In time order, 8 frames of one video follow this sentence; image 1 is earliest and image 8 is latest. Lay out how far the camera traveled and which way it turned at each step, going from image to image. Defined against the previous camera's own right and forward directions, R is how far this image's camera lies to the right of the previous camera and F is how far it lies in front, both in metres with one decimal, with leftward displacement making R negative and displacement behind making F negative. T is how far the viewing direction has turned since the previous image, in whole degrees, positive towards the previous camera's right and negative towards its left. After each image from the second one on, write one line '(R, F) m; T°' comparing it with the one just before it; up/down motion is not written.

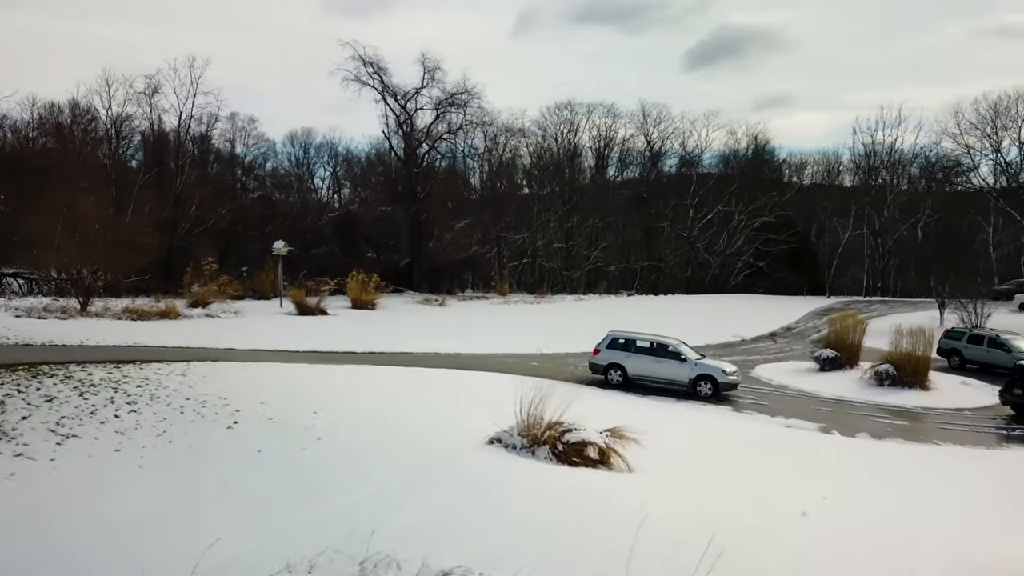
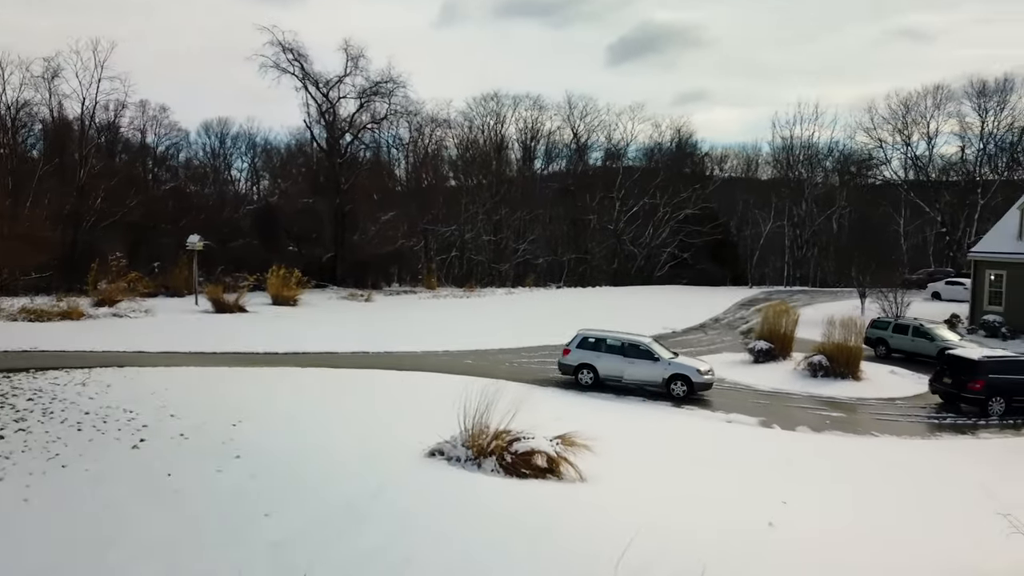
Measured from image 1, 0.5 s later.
(-0.2, +0.9) m; +6°
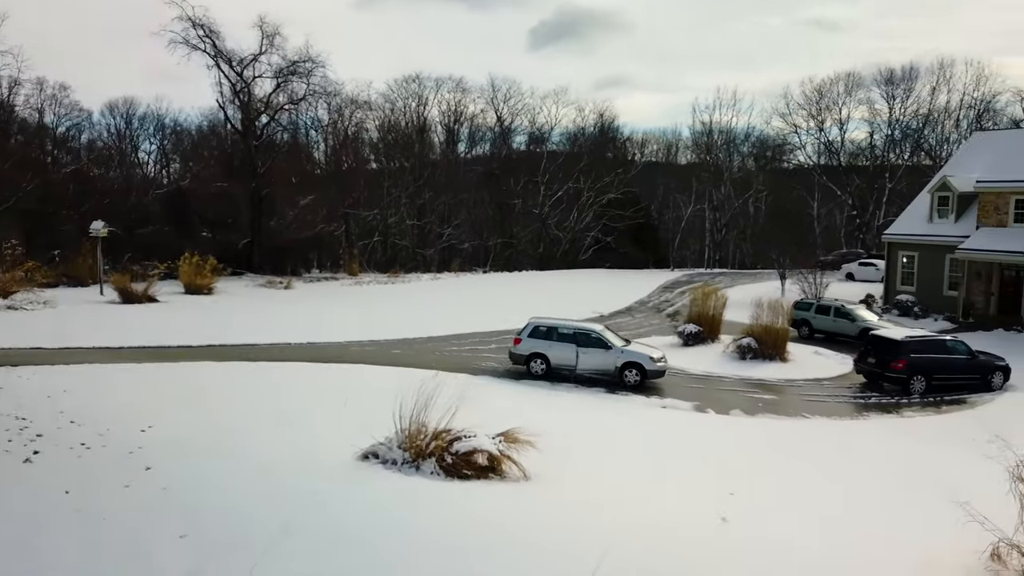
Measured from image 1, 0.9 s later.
(-0.2, +0.6) m; +6°
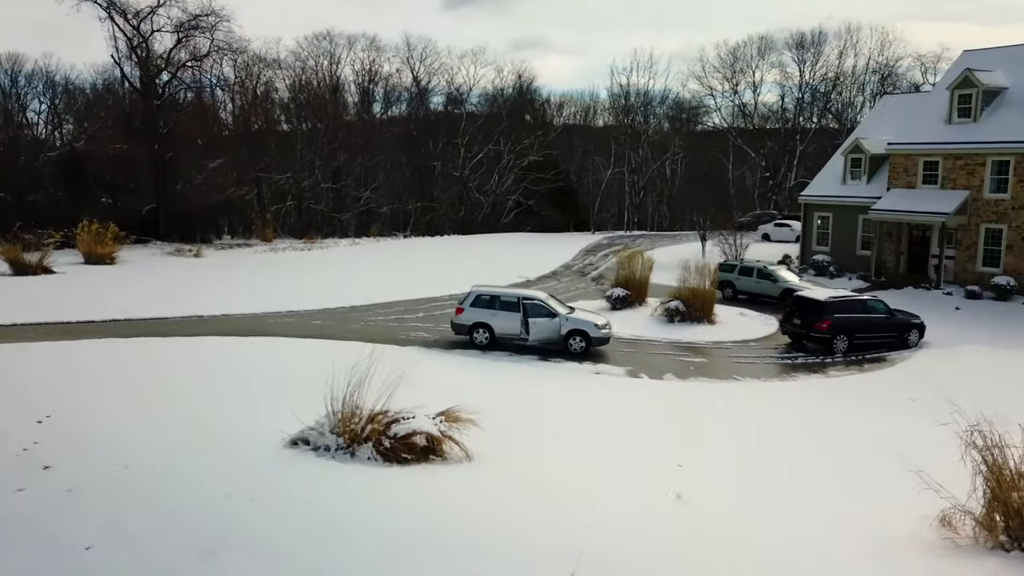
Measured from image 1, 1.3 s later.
(-0.2, +0.6) m; +6°
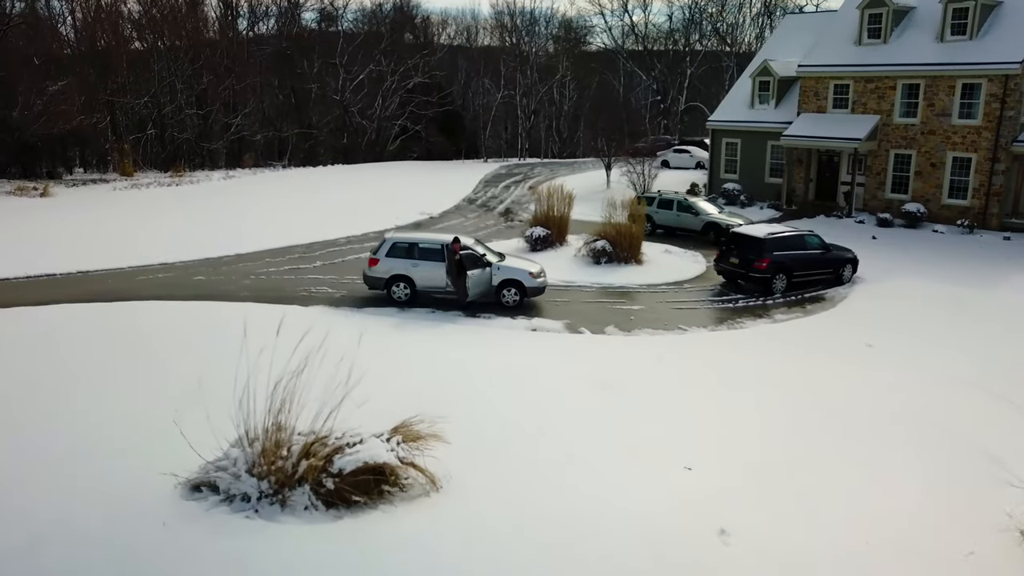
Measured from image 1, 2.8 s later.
(-0.7, +2.1) m; +9°
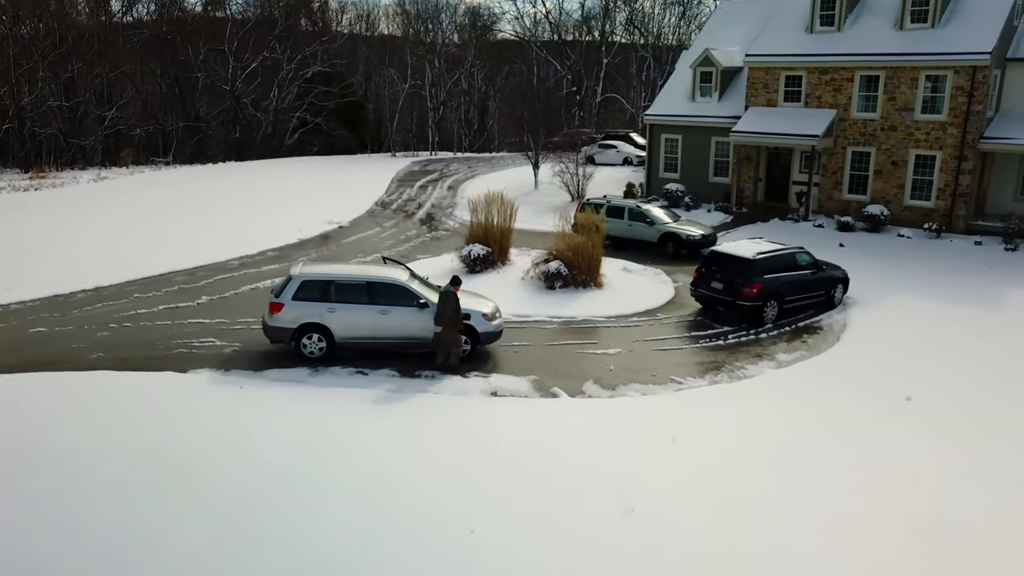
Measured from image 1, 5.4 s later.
(-0.6, +3.4) m; +7°
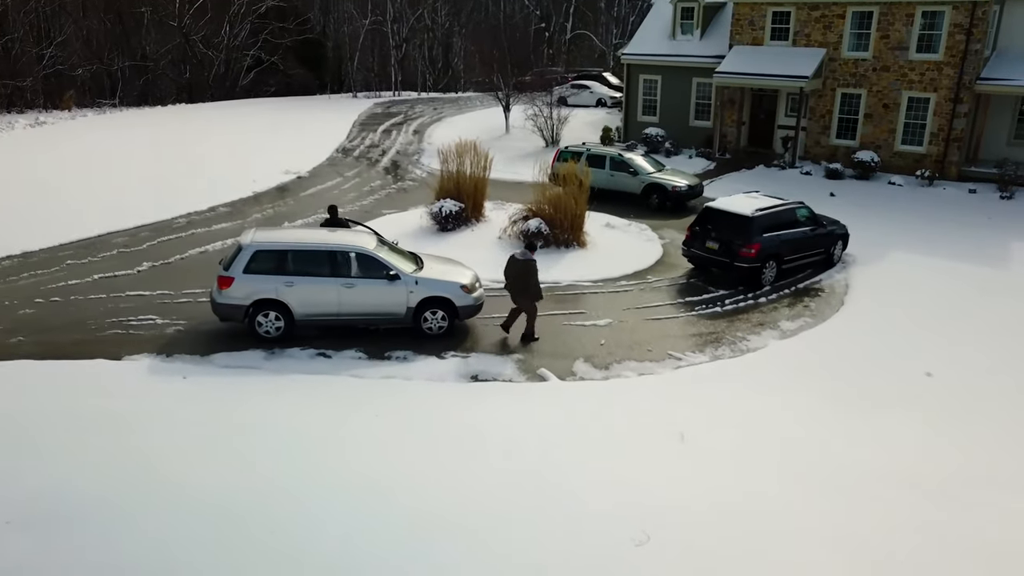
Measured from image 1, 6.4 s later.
(-0.2, +1.3) m; +3°
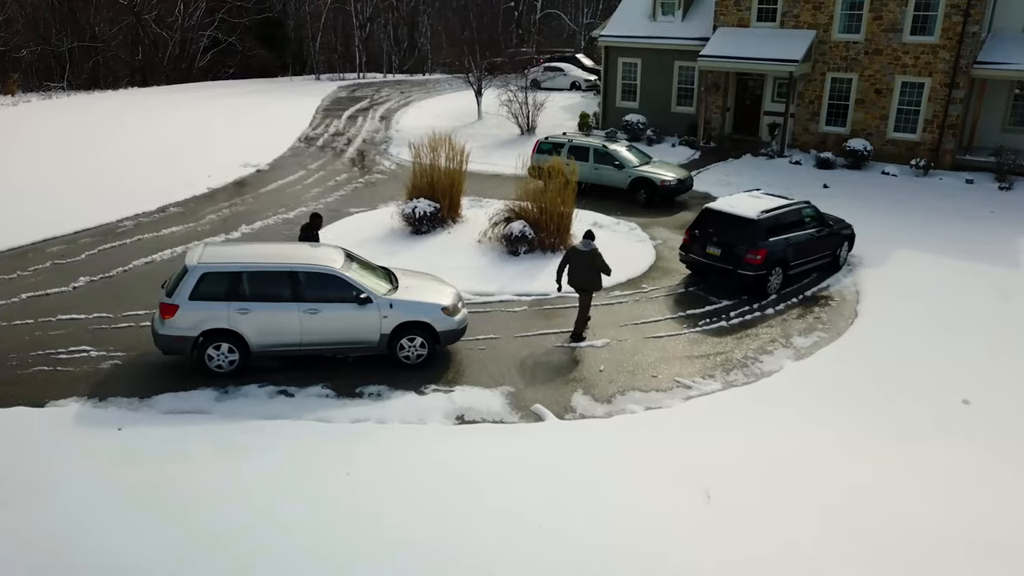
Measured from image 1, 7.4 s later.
(-0.2, +1.3) m; +2°
